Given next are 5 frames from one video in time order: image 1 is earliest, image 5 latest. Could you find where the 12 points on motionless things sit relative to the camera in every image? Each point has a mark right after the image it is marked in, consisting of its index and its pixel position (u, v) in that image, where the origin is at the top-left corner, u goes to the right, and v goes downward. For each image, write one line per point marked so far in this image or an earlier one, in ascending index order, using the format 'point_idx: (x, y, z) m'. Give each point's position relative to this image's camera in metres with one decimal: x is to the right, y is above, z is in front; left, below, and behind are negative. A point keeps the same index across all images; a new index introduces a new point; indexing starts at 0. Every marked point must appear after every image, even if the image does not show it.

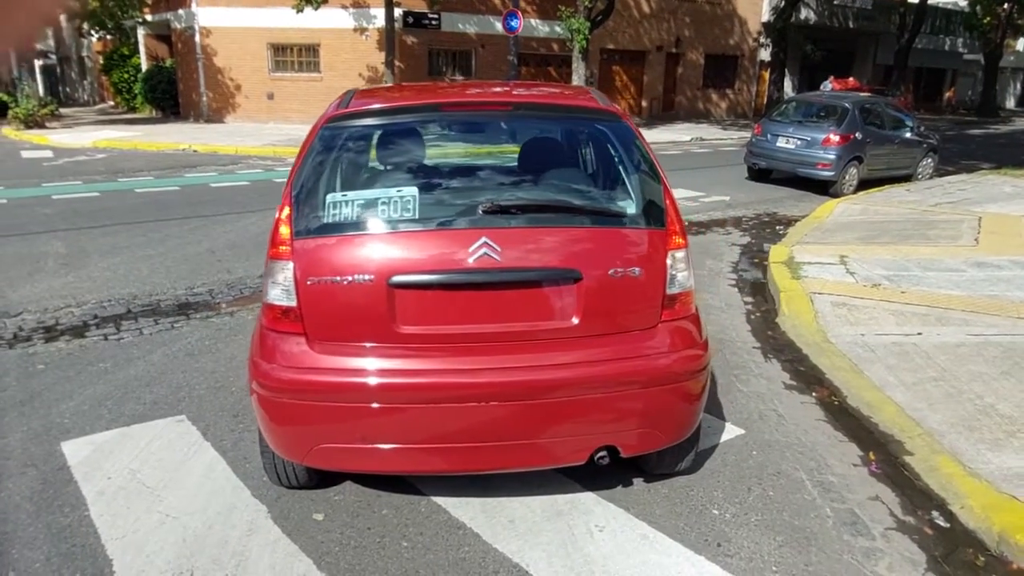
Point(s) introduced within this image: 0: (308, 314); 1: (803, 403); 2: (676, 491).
0: (-0.8, -0.1, +2.8) m
1: (+1.8, -0.7, +4.4) m
2: (+0.7, -0.9, +3.3) m
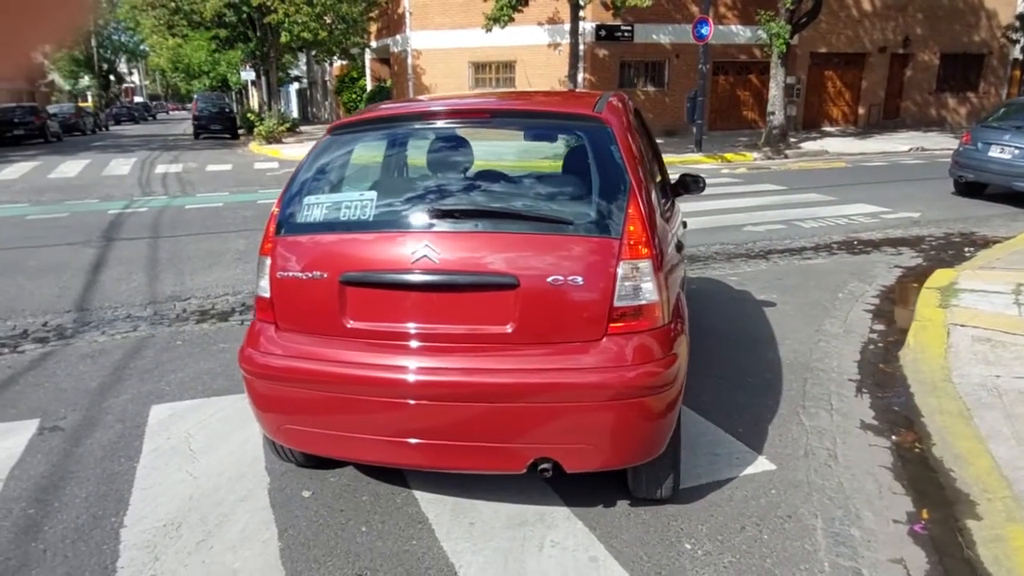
0: (-1.0, -0.1, +3.1) m
1: (+1.9, -0.8, +3.8) m
2: (+0.6, -1.0, +3.1) m
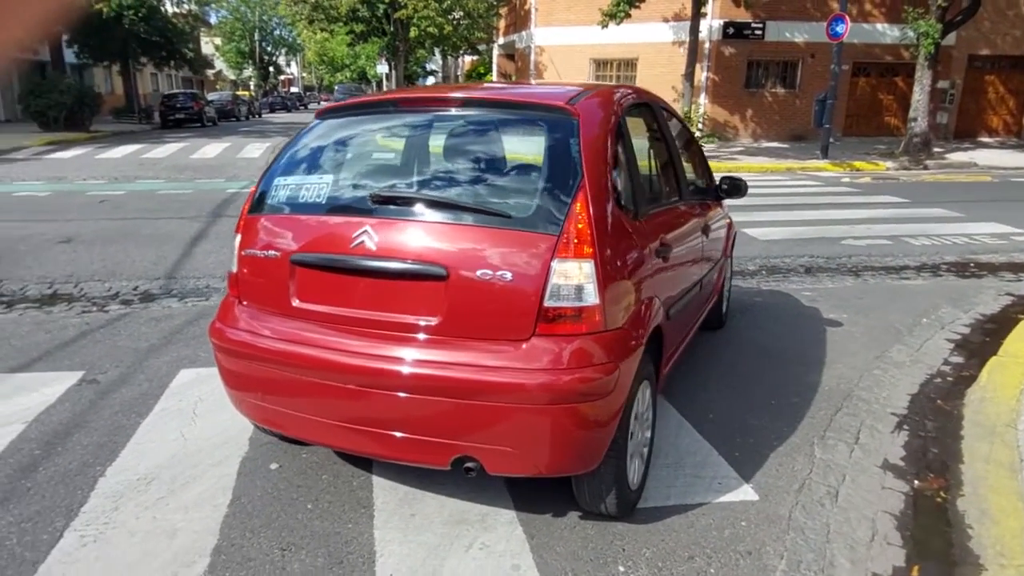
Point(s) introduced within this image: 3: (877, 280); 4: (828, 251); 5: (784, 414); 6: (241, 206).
0: (-1.1, 0.0, +3.2) m
1: (+1.8, -1.0, +3.4) m
2: (+0.4, -1.0, +2.9) m
3: (+3.9, +0.1, +7.6) m
4: (+3.9, +0.5, +8.8) m
5: (+1.6, -0.7, +4.1) m
6: (-4.2, +1.3, +11.0) m
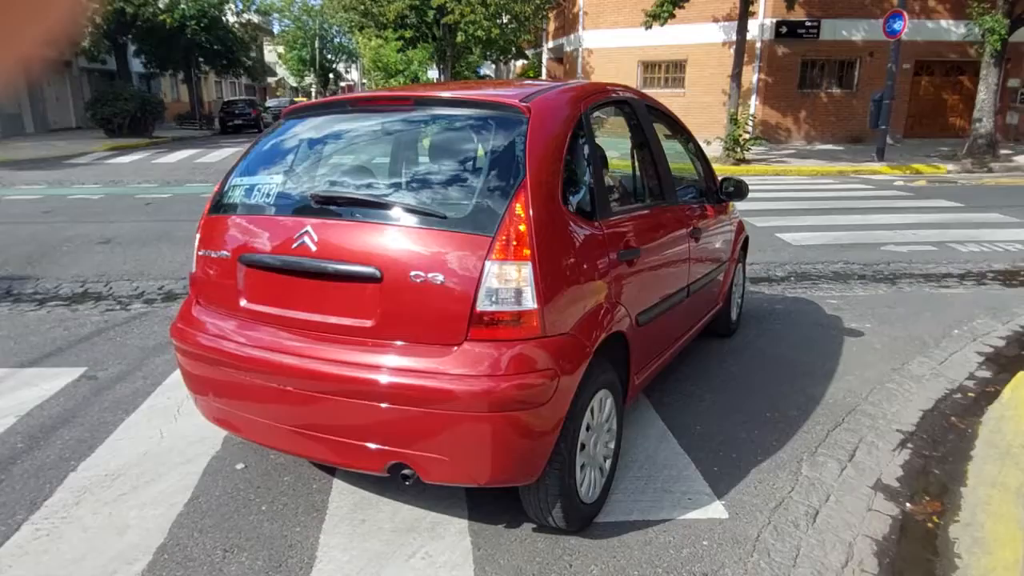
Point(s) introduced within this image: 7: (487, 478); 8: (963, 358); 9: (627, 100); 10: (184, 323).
0: (-1.3, 0.0, +3.2) m
1: (+1.6, -1.0, +3.2) m
2: (+0.1, -1.0, +2.8) m
3: (+4.0, 0.0, +7.2) m
4: (+4.1, +0.4, +8.4) m
5: (+1.4, -0.8, +3.9) m
6: (-3.7, +1.2, +11.2) m
7: (-0.1, -0.7, +2.6) m
8: (+3.3, -0.5, +5.2) m
9: (+0.6, +1.0, +3.6) m
10: (-1.5, -0.2, +3.2) m
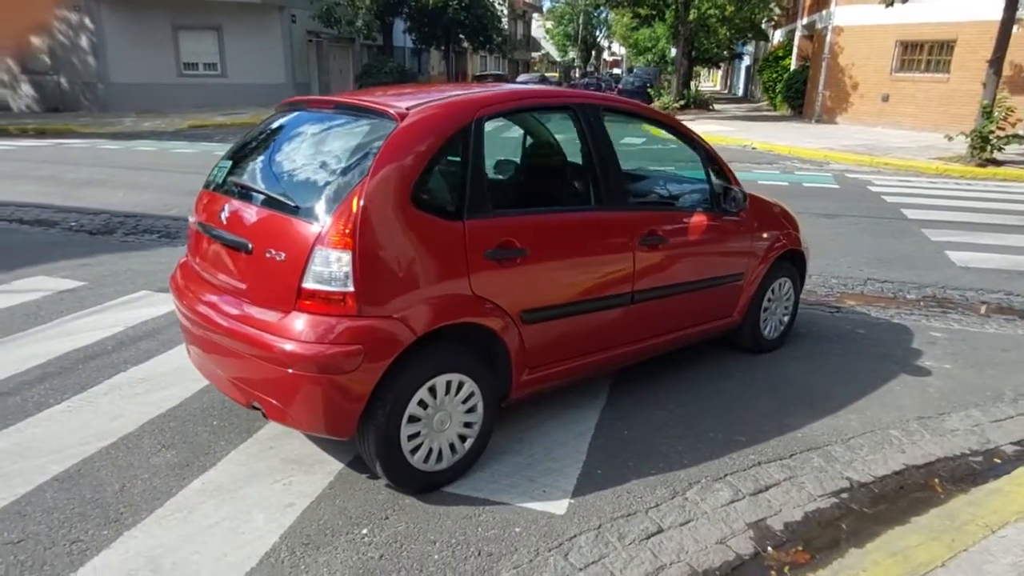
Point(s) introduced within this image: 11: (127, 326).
0: (-1.7, +0.3, +4.0) m
1: (+0.9, -1.1, +3.1) m
2: (-0.6, -1.0, +3.2) m
3: (+4.6, -0.4, +6.0) m
4: (+5.2, 0.0, +7.0) m
5: (+1.0, -0.9, +3.8) m
6: (-1.0, +1.9, +12.3) m
7: (-0.8, -0.6, +3.1) m
8: (+3.2, -0.8, +4.4) m
9: (+0.3, +1.0, +3.8) m
10: (-1.9, +0.1, +4.1) m
11: (-2.8, -0.3, +5.3) m
